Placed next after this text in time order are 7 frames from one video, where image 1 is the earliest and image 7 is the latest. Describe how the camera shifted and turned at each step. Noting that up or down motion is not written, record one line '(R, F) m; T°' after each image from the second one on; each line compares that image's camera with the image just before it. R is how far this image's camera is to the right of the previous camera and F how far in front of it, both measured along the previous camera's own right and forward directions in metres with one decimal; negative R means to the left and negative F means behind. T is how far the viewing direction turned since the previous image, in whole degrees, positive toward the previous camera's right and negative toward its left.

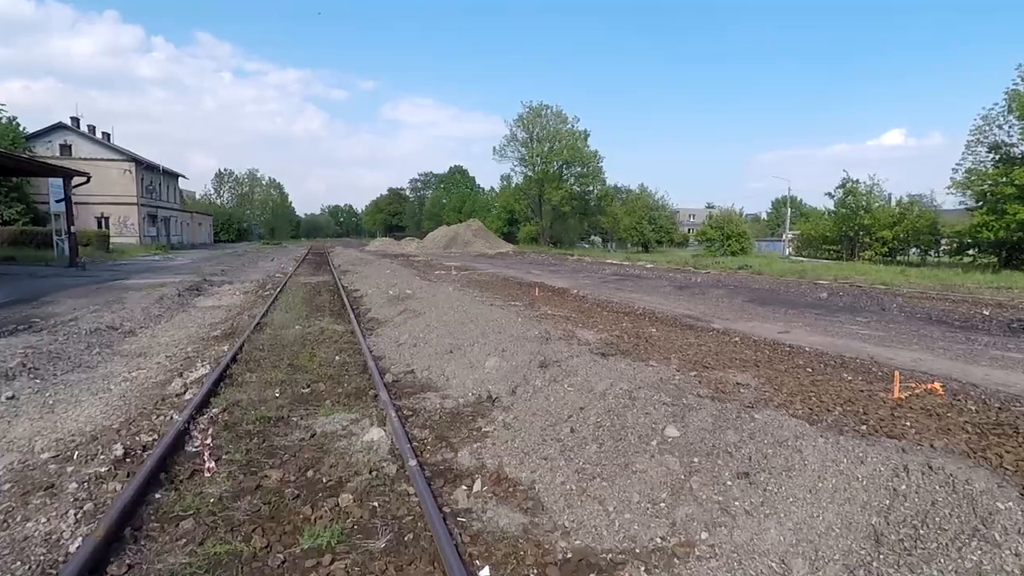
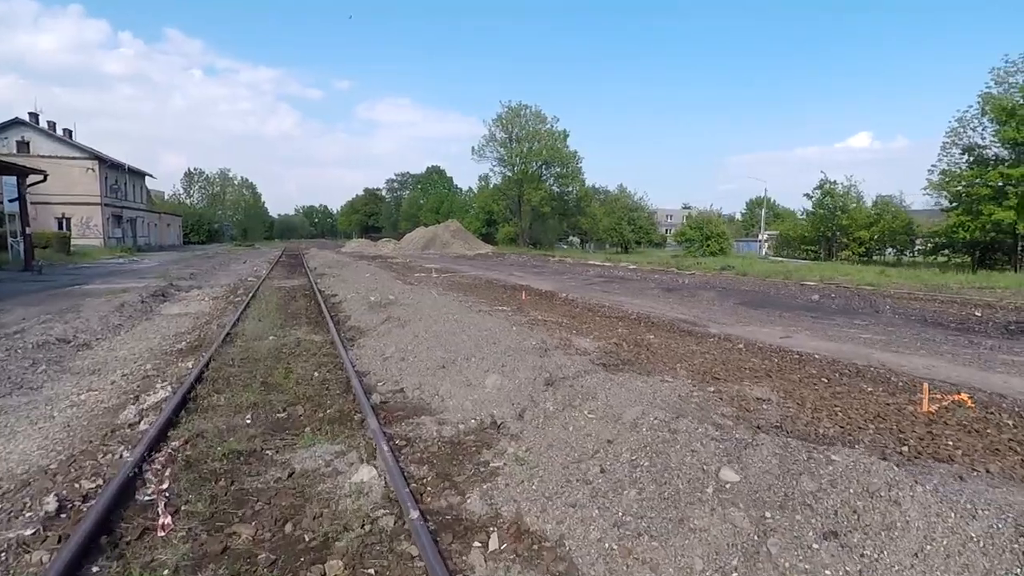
(-0.2, +0.6) m; +2°
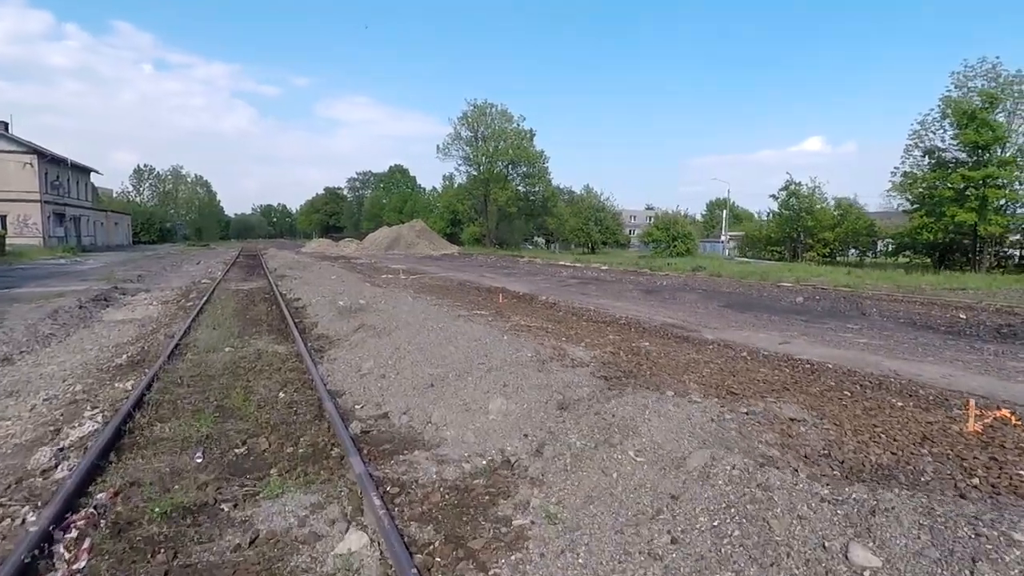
(-0.3, +0.8) m; +4°
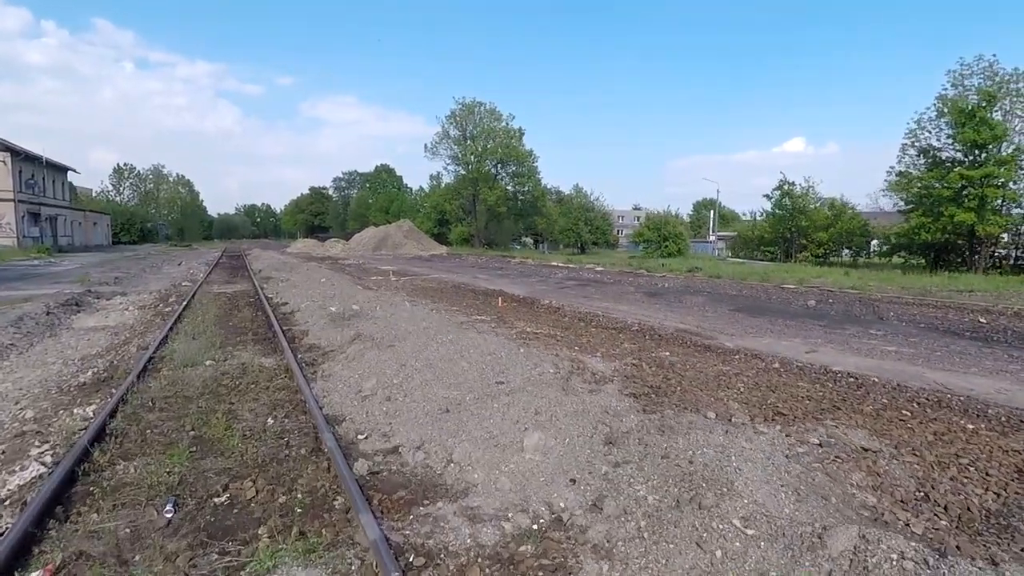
(-0.3, +0.7) m; +1°
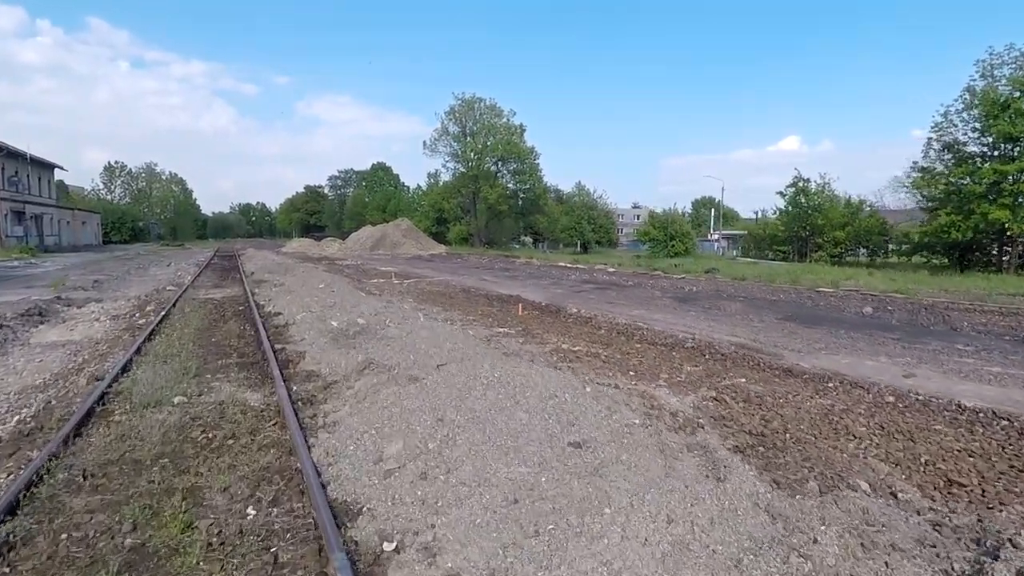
(-0.5, +1.5) m; 0°
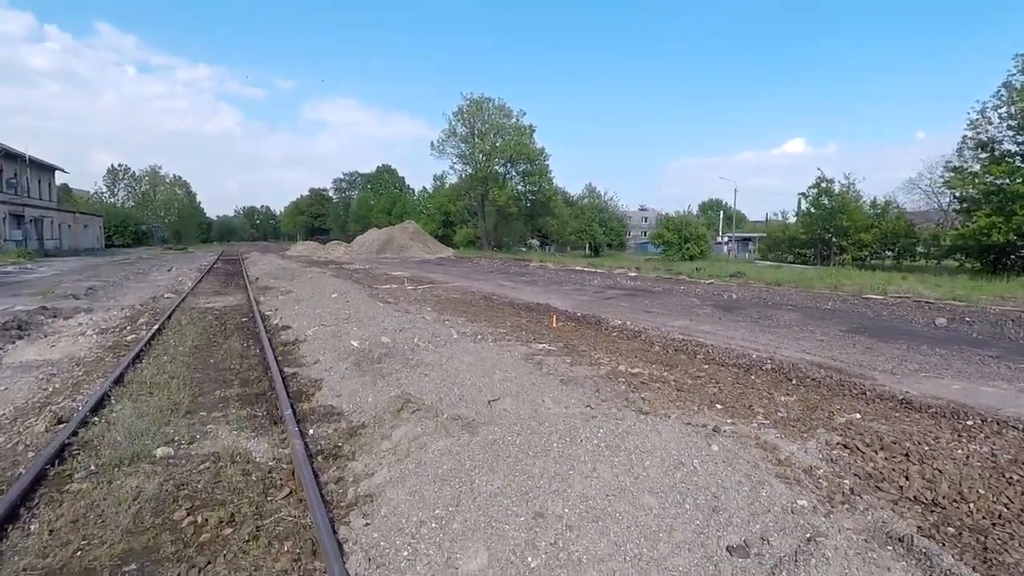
(-0.6, +1.3) m; 0°
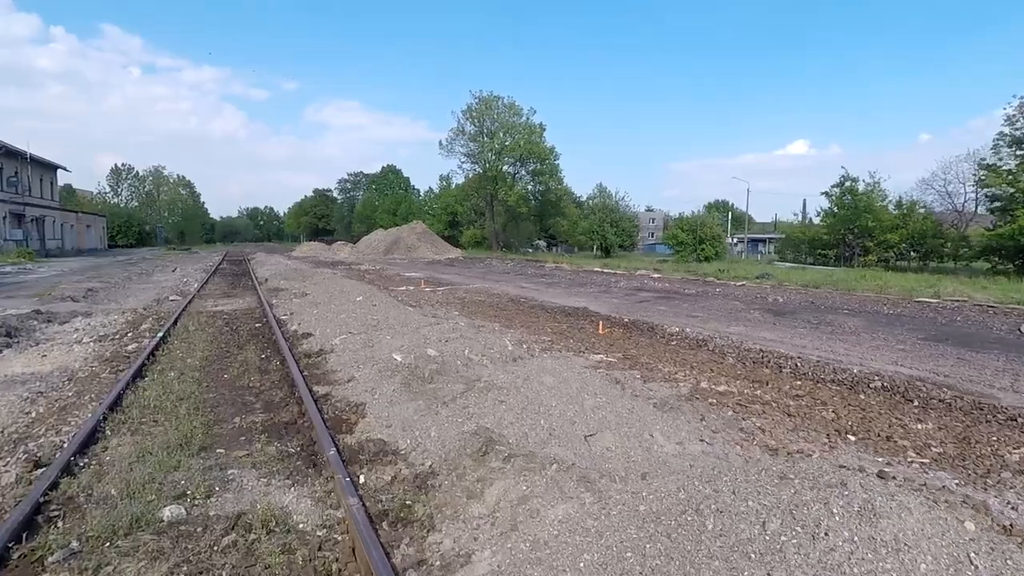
(-0.7, +1.1) m; 0°
